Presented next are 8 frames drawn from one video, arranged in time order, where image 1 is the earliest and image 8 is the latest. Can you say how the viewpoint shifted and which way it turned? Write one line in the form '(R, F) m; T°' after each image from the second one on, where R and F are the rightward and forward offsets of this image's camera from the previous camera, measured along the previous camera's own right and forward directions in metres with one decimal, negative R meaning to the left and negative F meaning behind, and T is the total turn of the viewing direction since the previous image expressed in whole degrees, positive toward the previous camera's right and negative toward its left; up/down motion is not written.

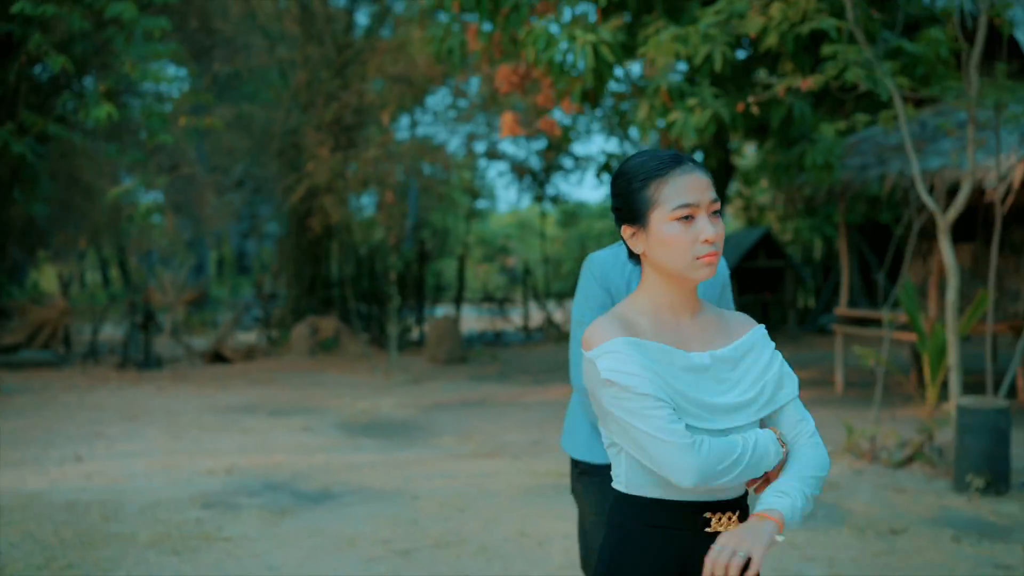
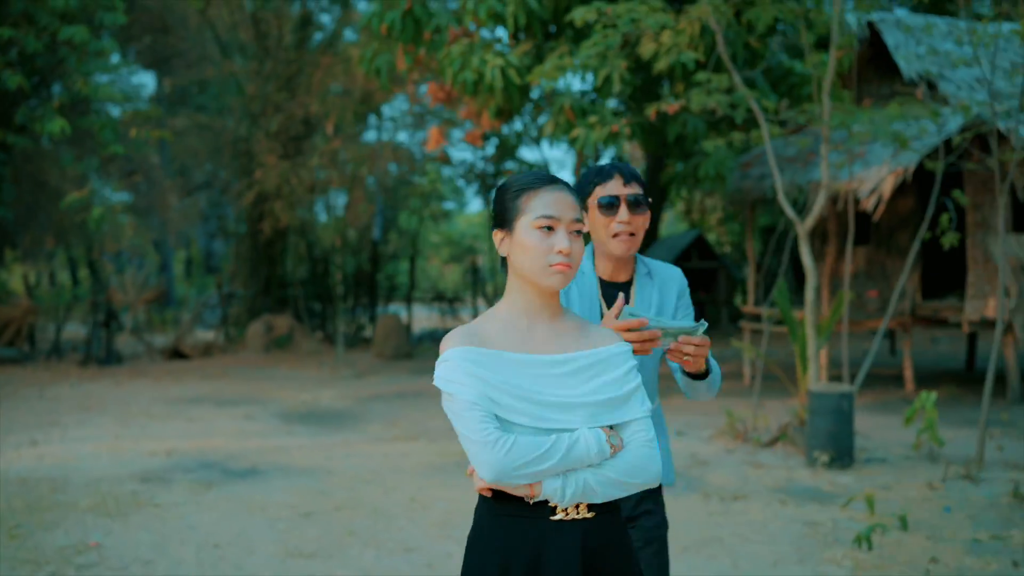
(+0.5, -0.8) m; +1°
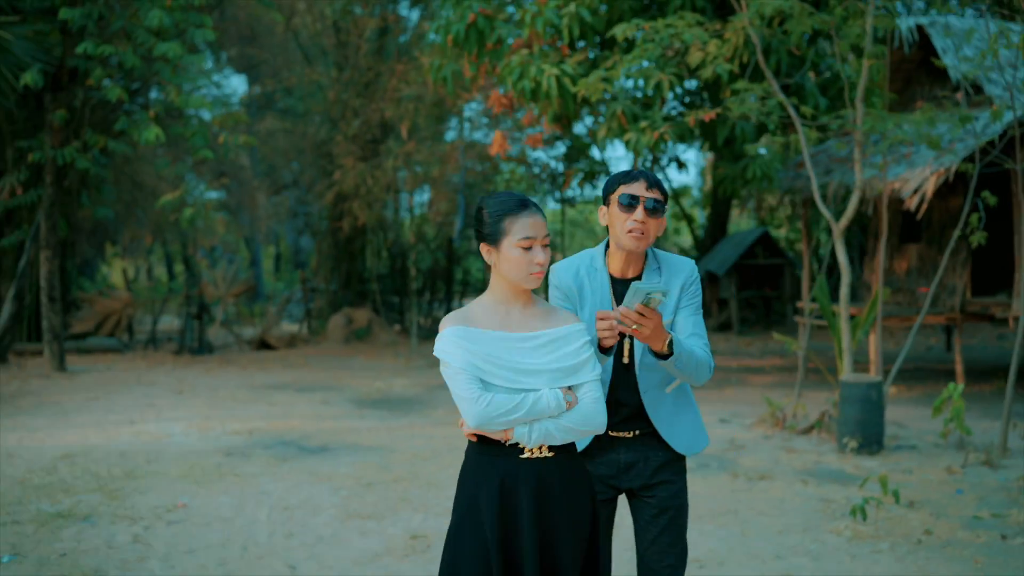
(+0.3, -0.6) m; -4°
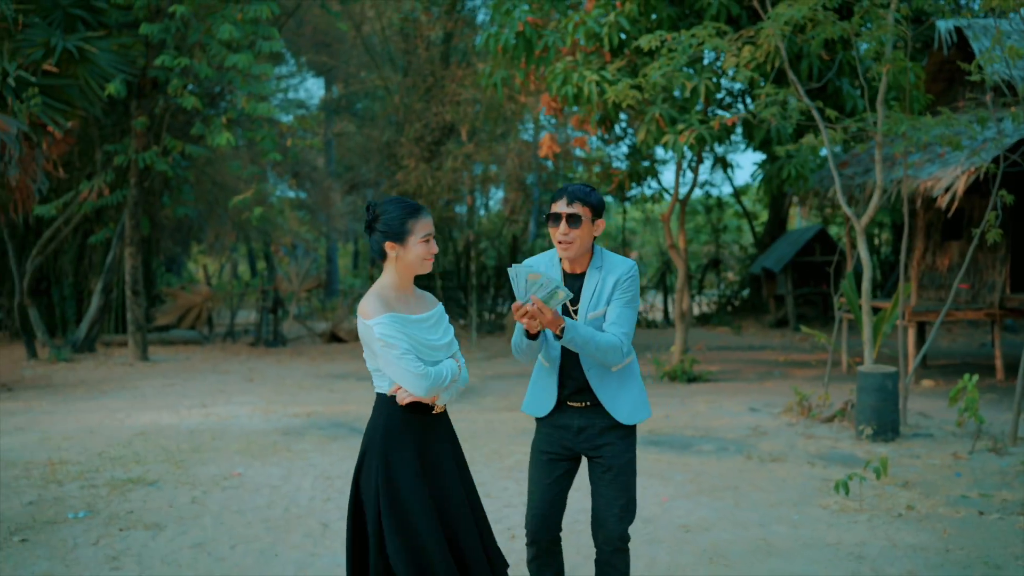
(+0.3, -0.5) m; -4°
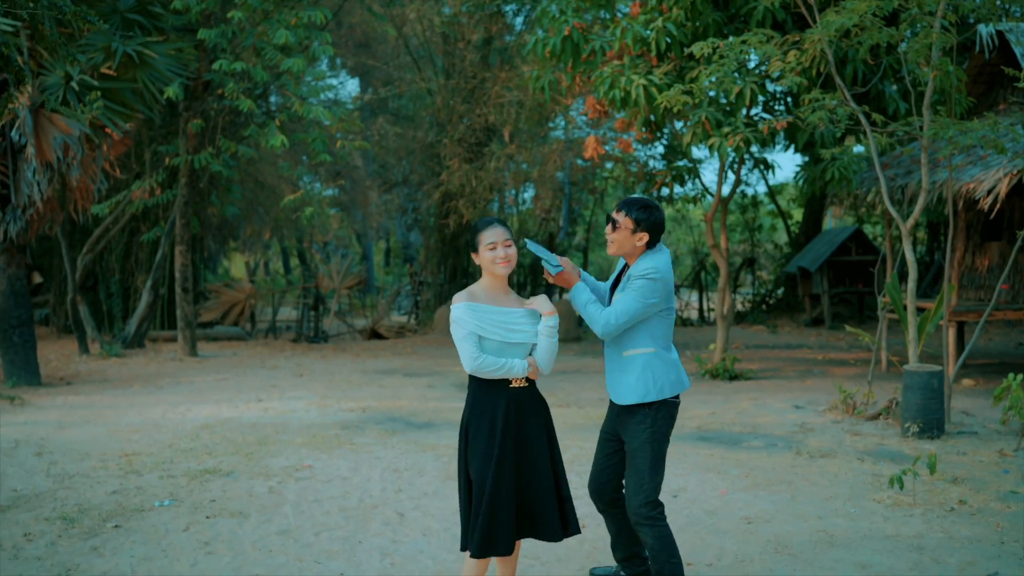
(-0.2, -0.2) m; -1°
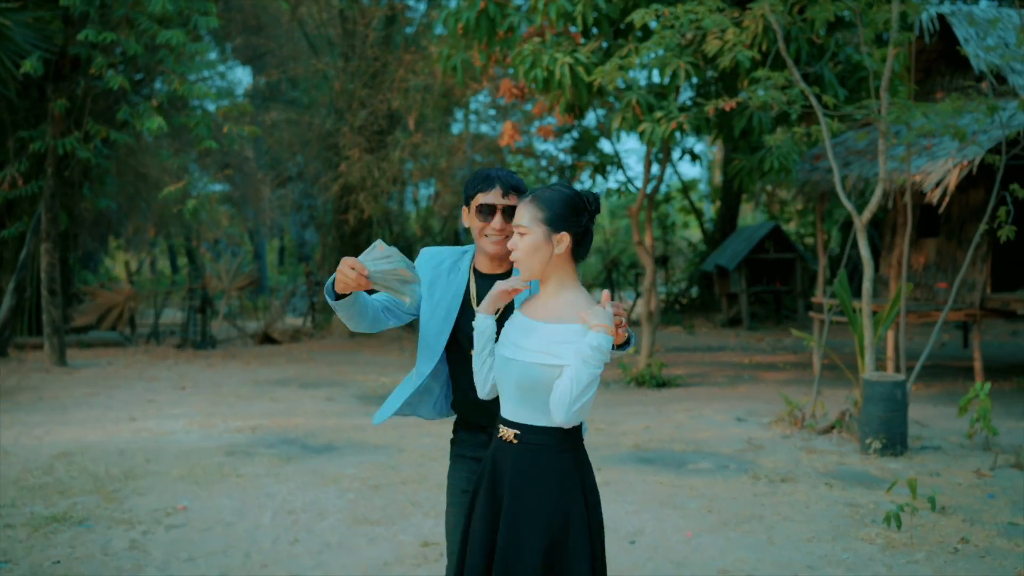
(-0.1, +1.1) m; +5°
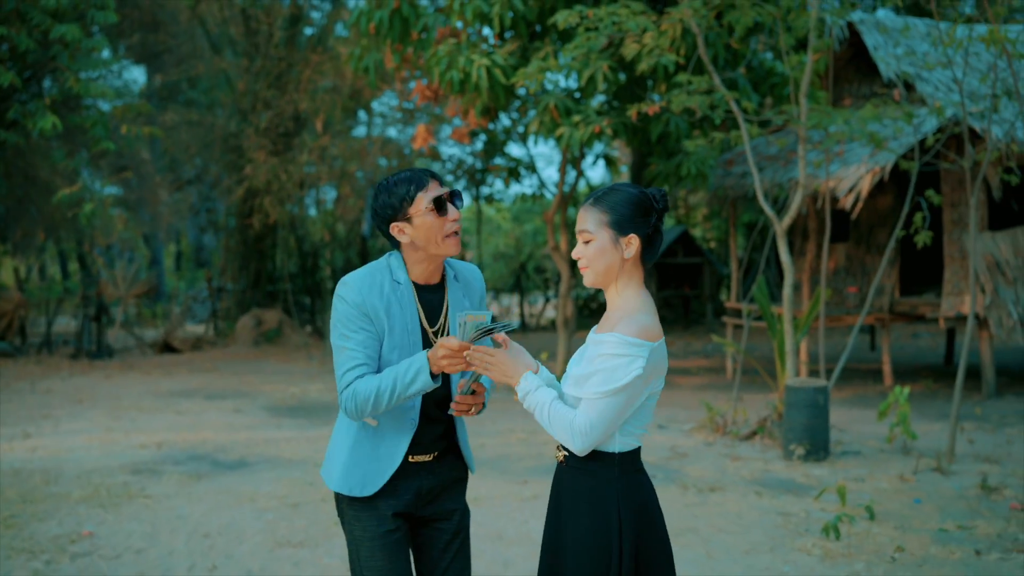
(-0.1, +0.2) m; +5°
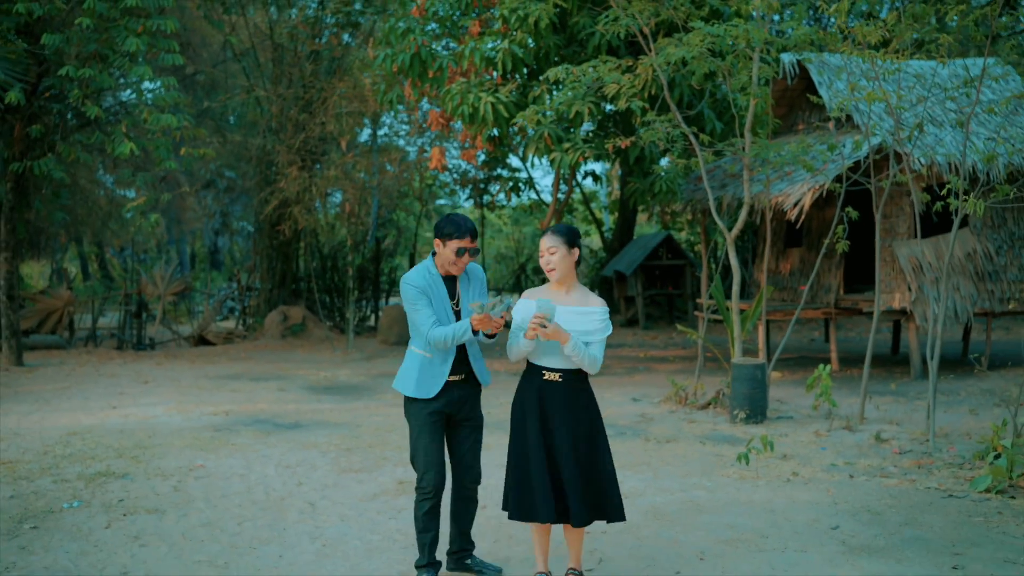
(0.0, -1.8) m; 0°
